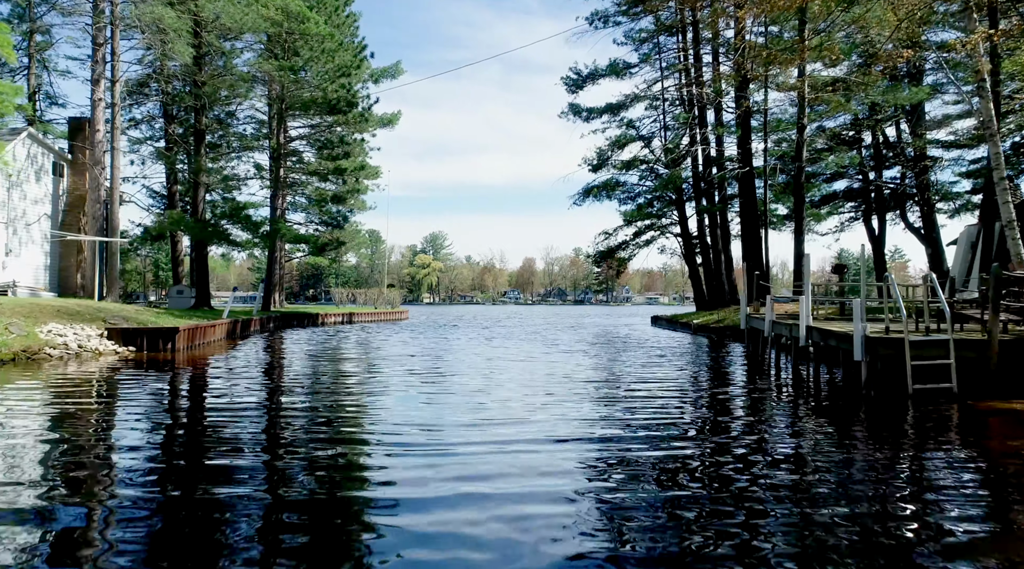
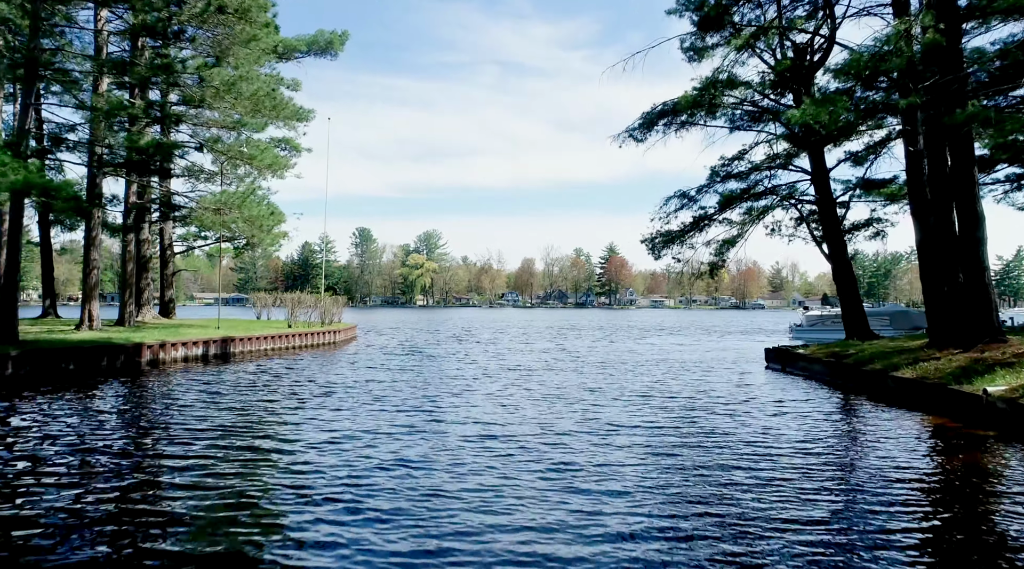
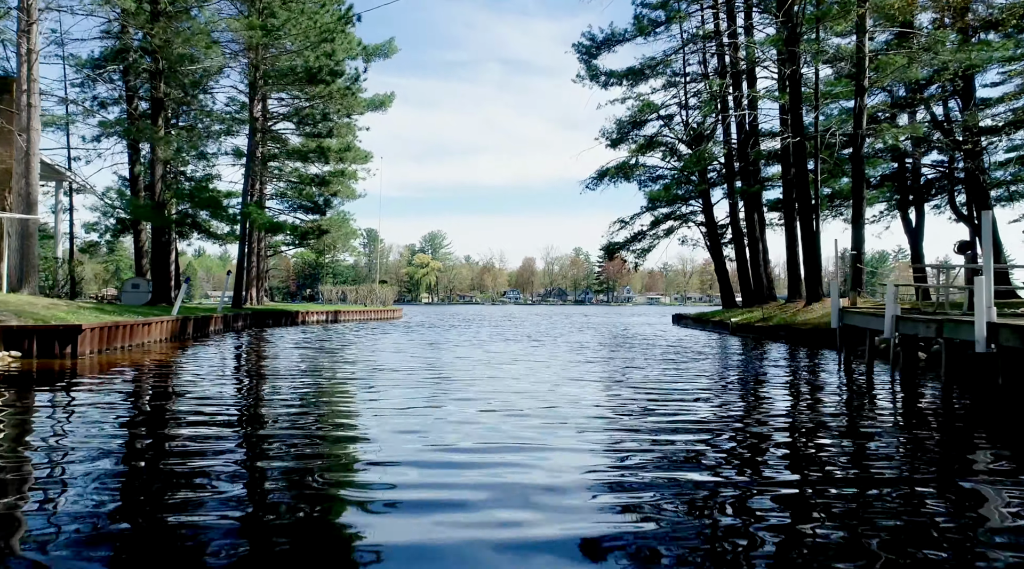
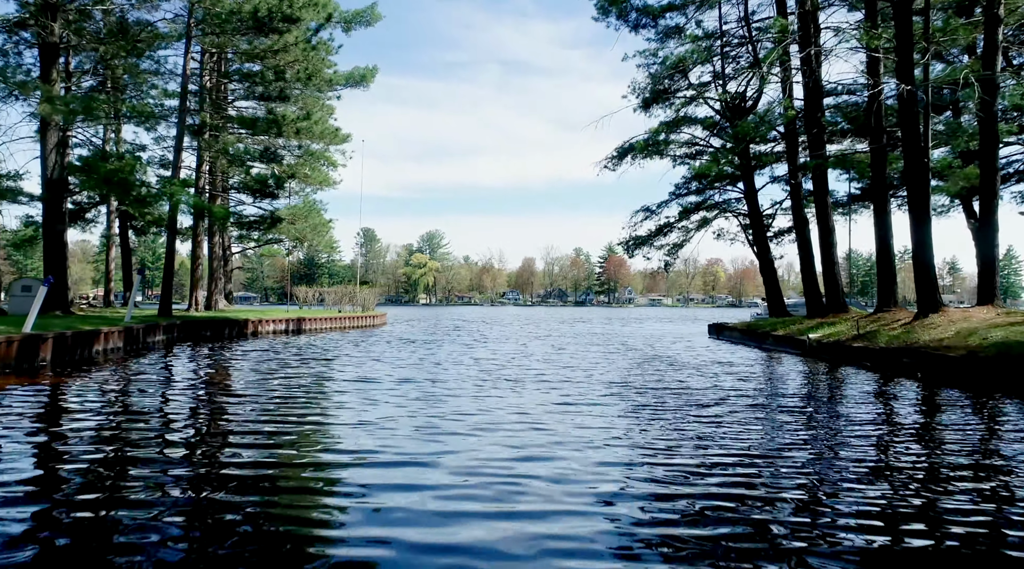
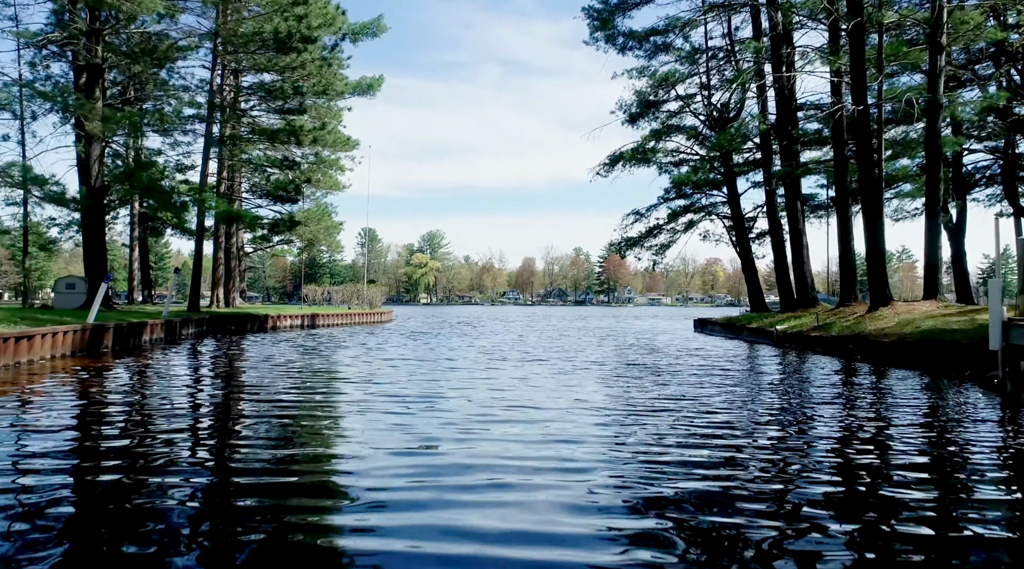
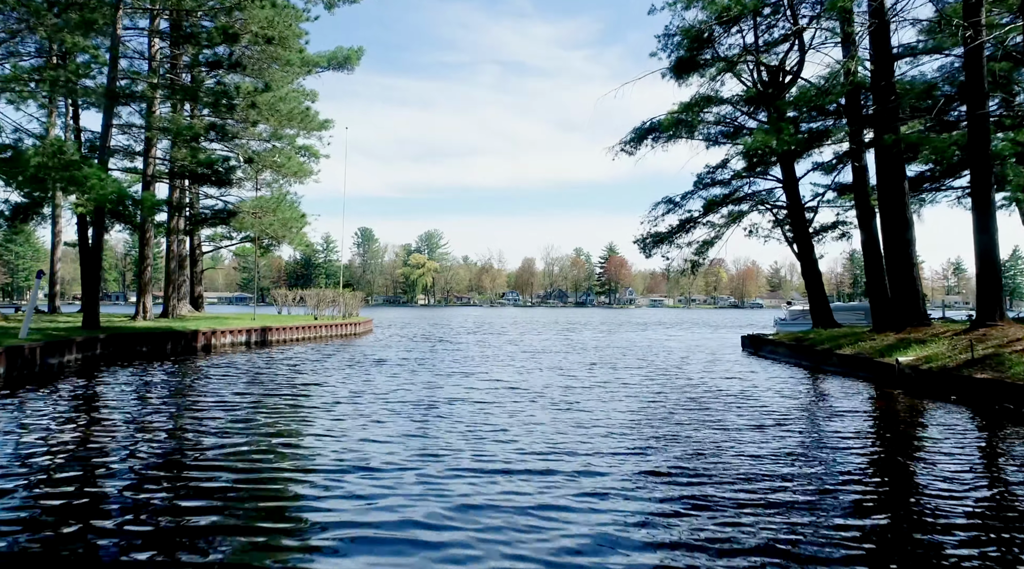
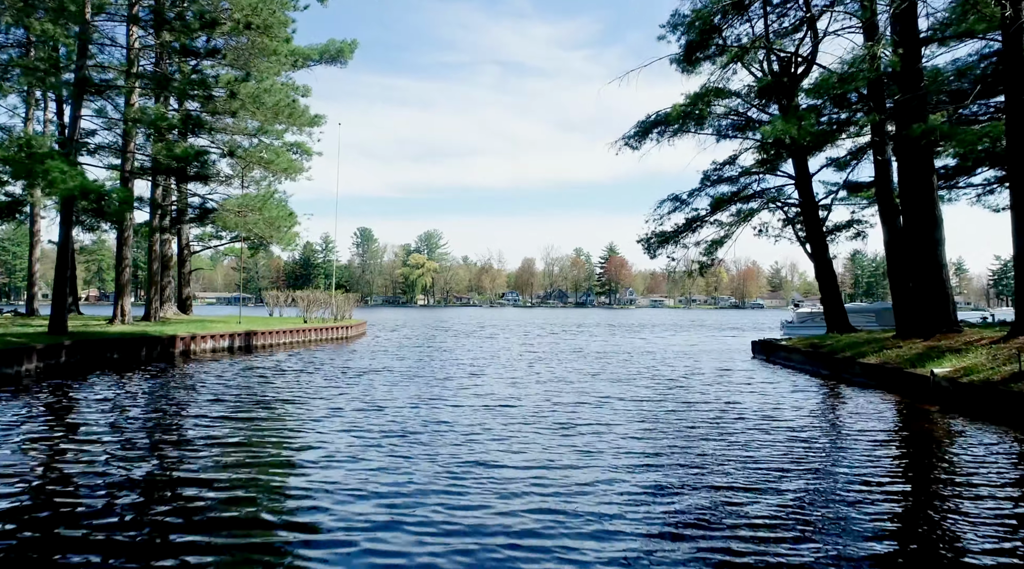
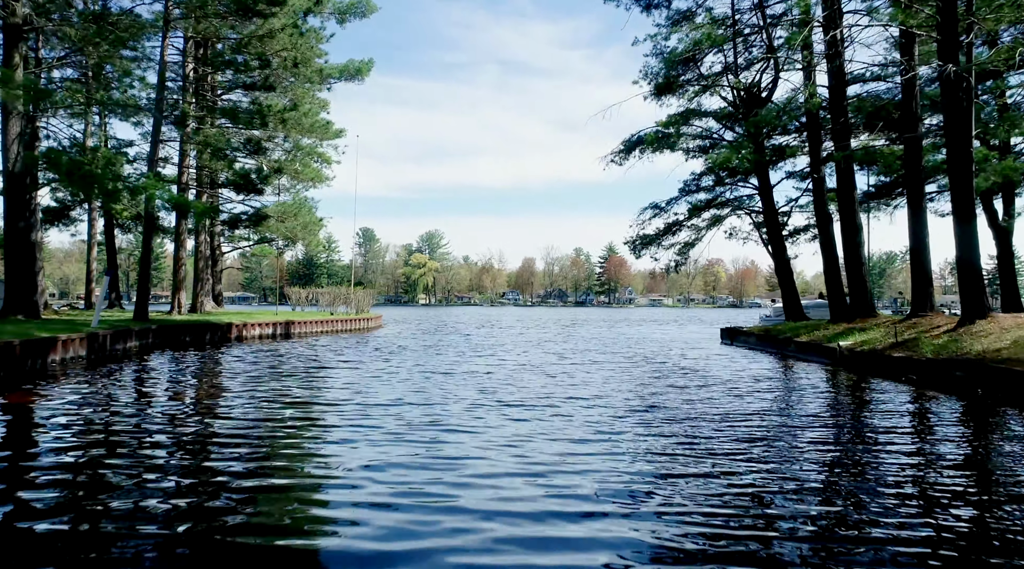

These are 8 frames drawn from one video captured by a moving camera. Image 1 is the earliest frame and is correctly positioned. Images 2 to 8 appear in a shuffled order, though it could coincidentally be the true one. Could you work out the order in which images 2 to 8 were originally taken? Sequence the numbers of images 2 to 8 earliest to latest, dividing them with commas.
3, 5, 4, 8, 6, 7, 2
